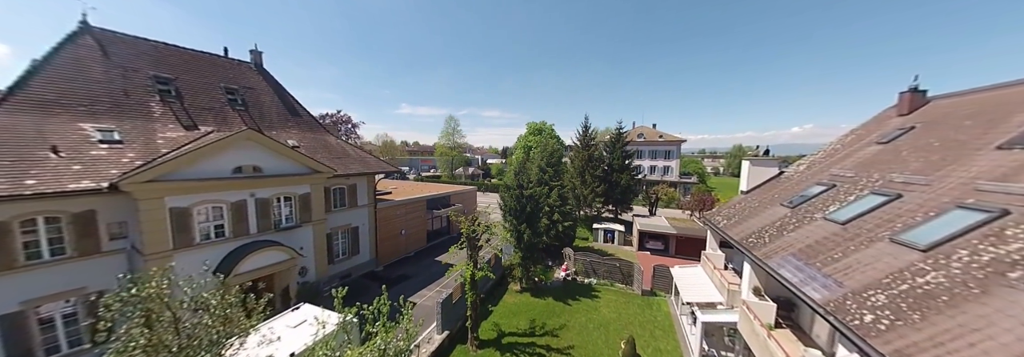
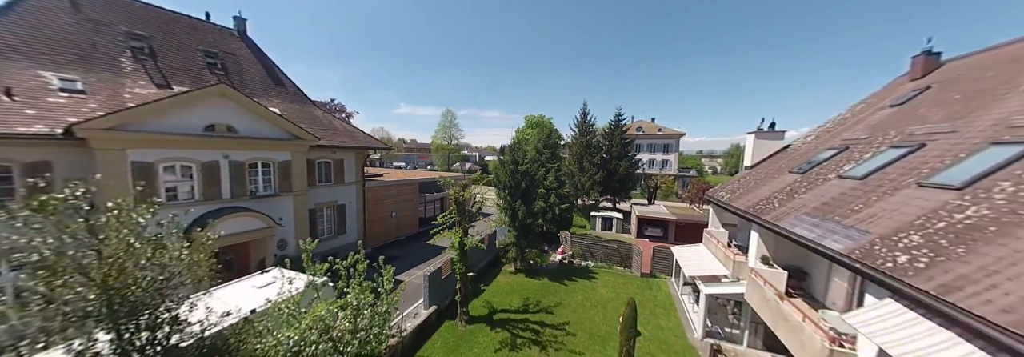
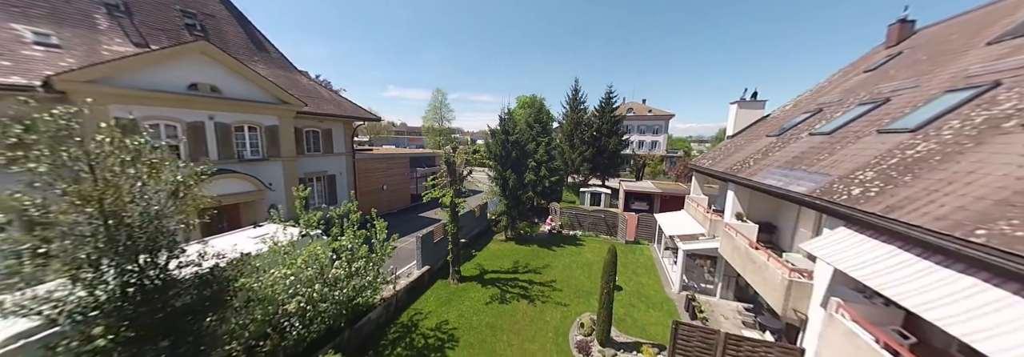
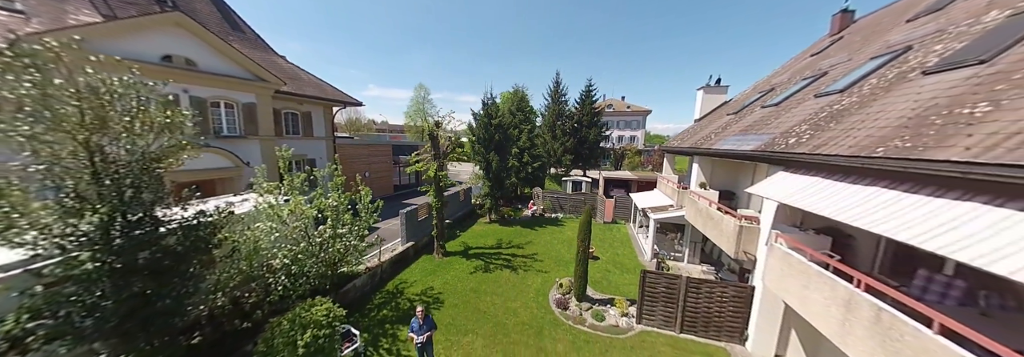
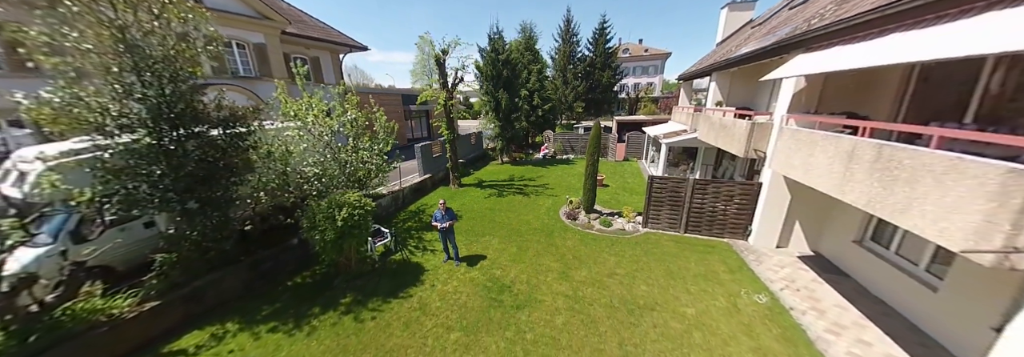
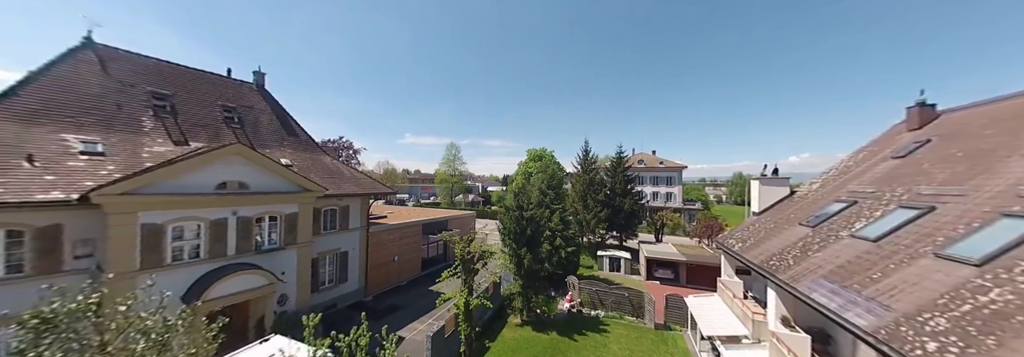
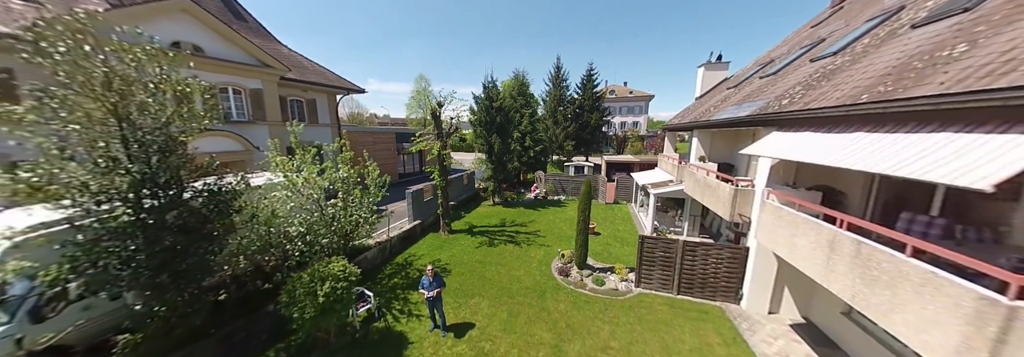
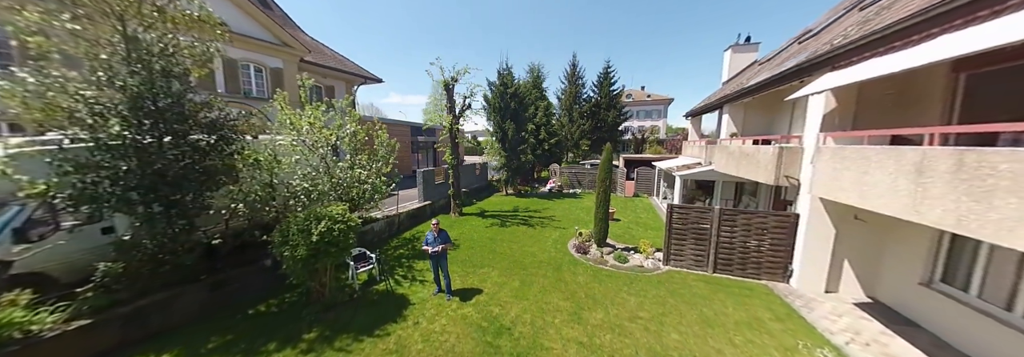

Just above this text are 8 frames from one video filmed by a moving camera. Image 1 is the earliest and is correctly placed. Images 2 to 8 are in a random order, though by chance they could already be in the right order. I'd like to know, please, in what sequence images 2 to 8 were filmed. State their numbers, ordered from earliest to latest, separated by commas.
6, 2, 3, 4, 7, 5, 8
